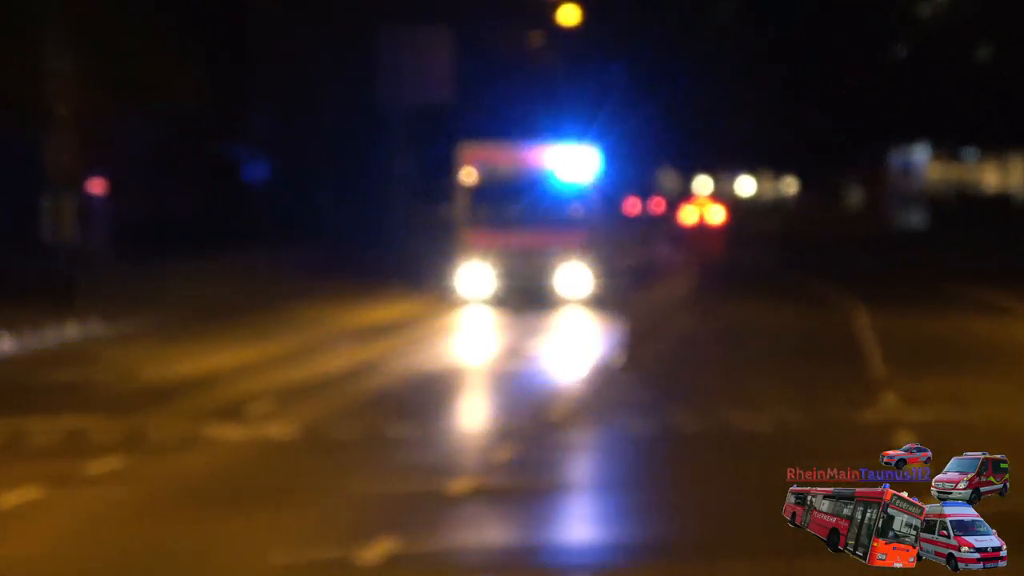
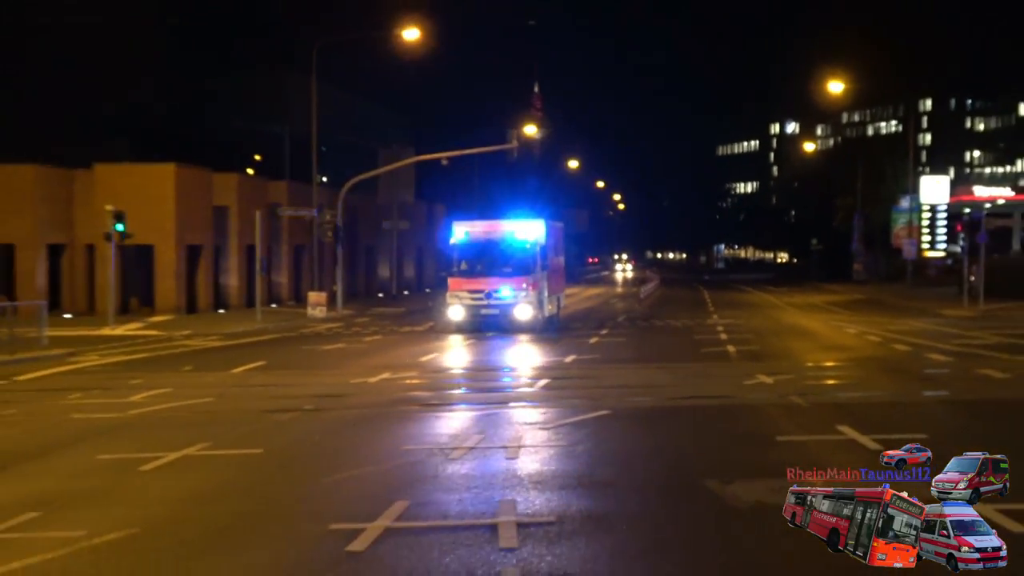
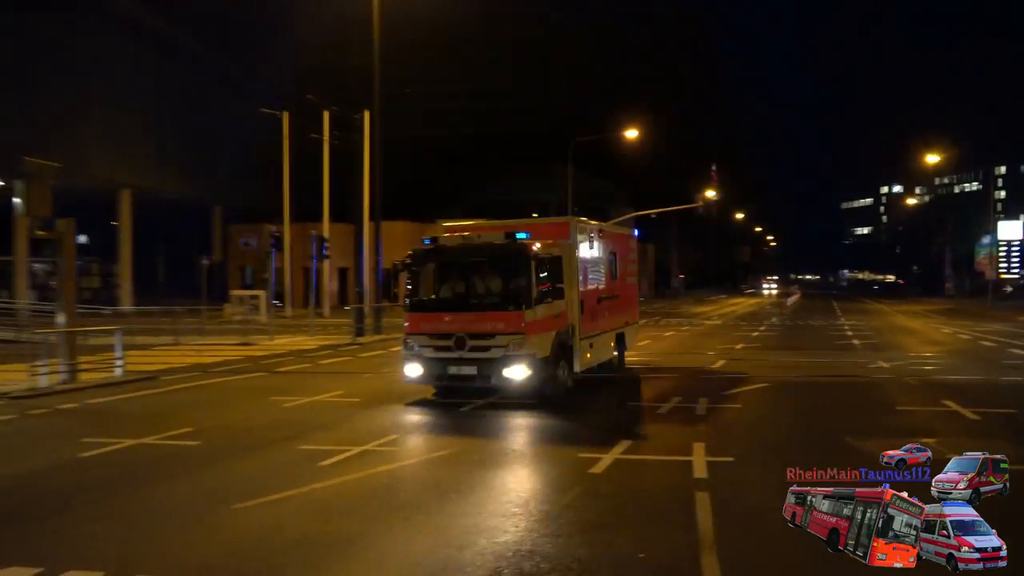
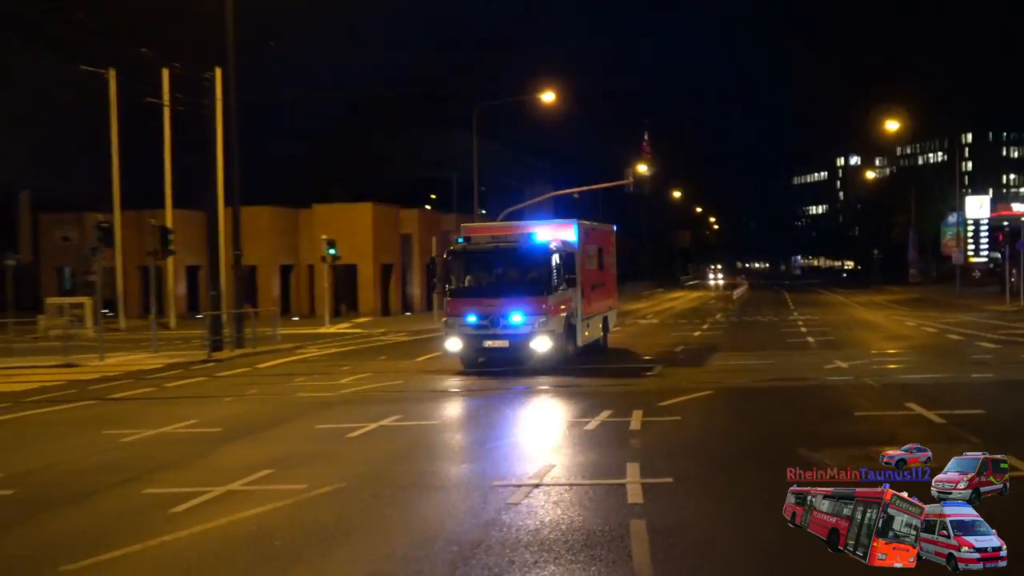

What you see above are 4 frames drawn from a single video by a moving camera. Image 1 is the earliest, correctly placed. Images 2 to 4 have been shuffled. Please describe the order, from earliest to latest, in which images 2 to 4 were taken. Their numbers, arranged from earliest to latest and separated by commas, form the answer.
2, 4, 3
